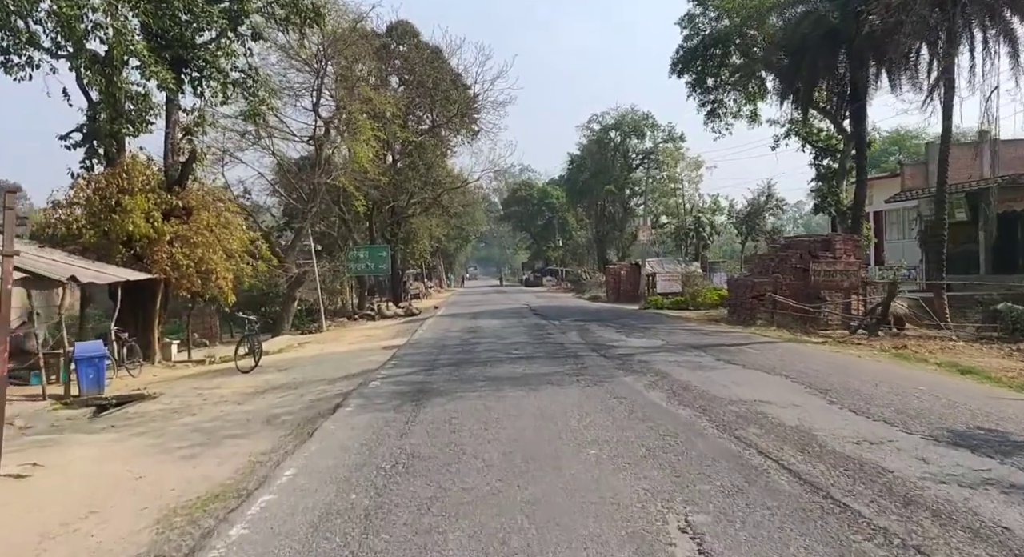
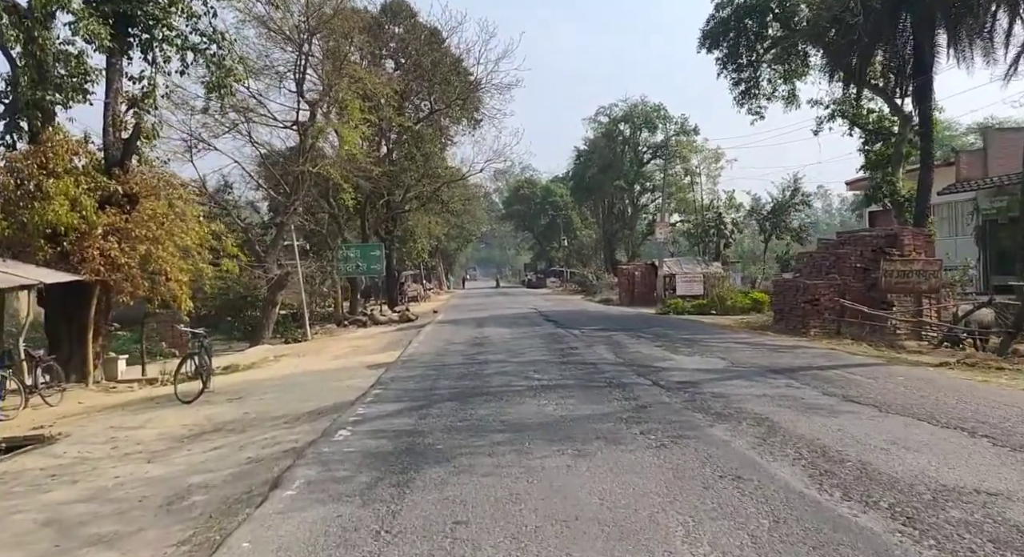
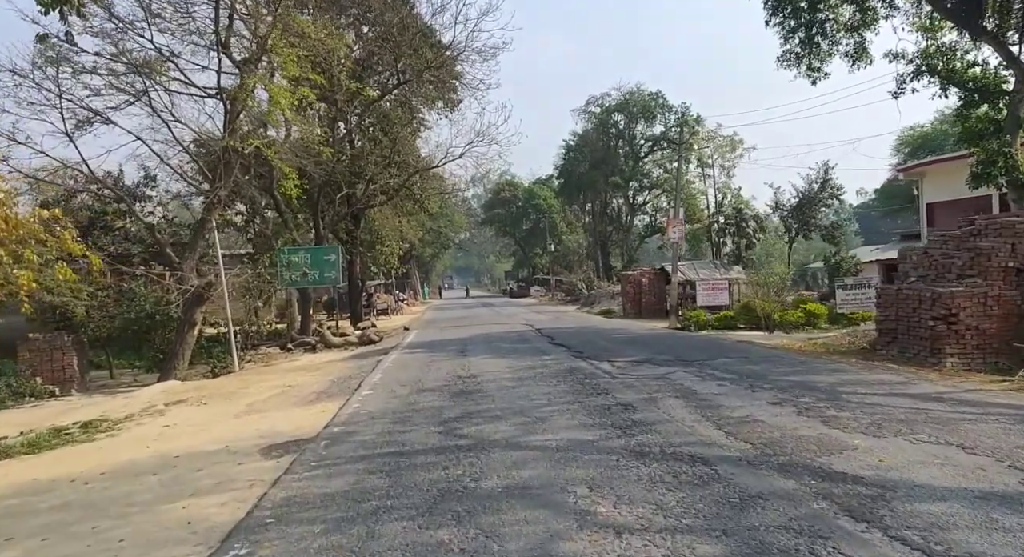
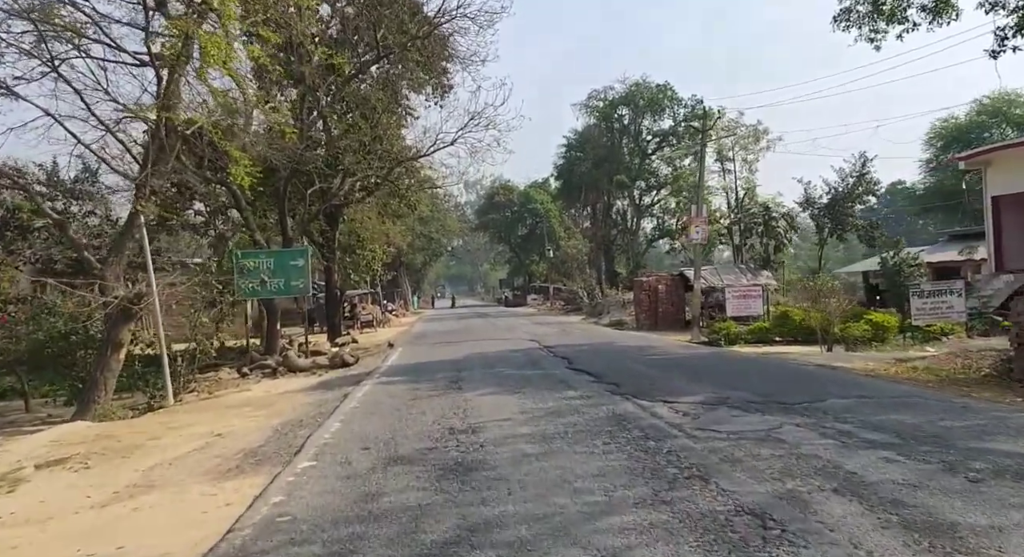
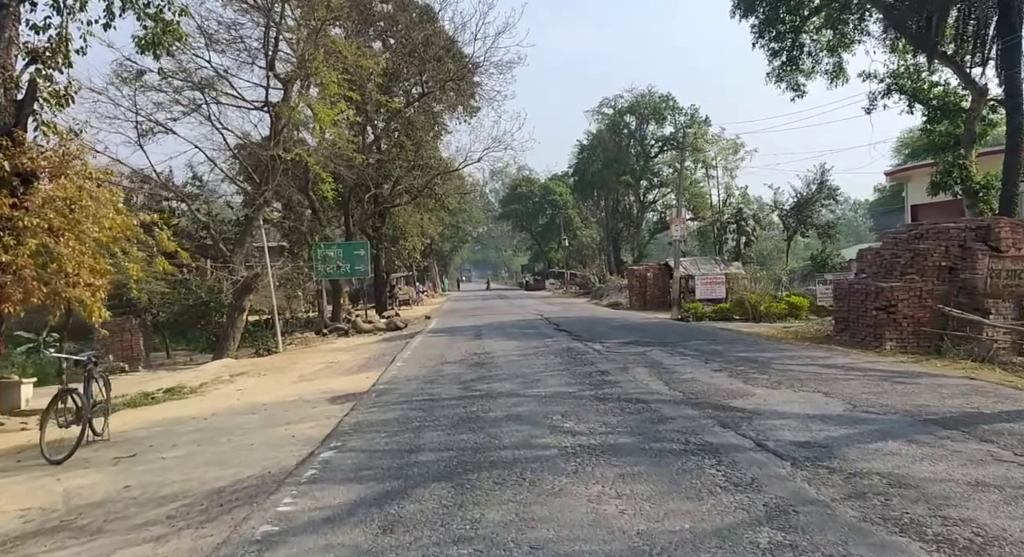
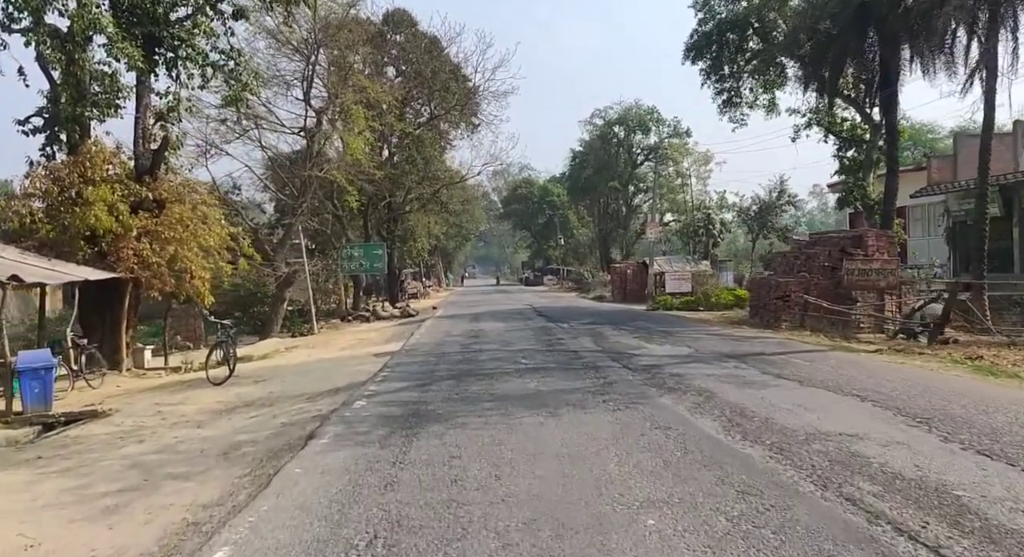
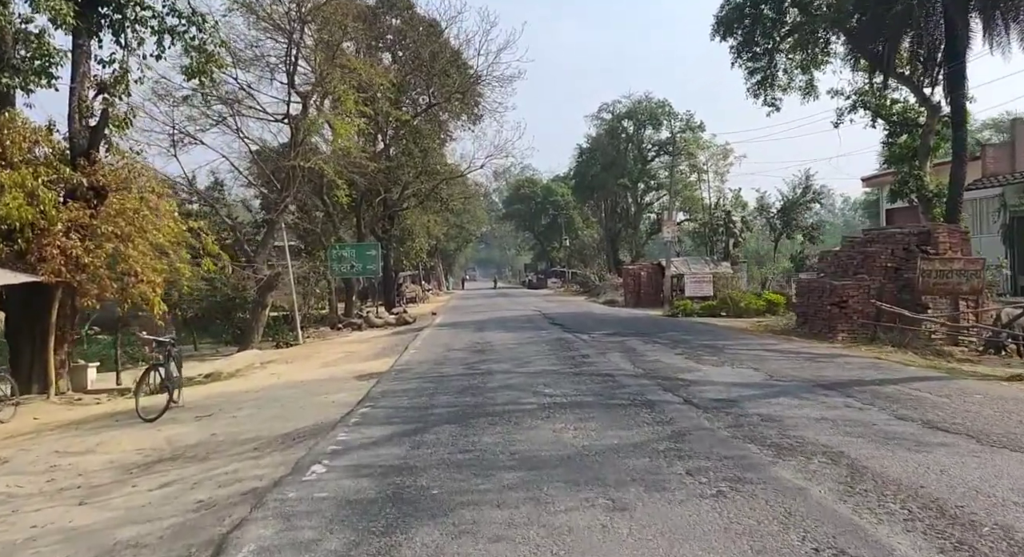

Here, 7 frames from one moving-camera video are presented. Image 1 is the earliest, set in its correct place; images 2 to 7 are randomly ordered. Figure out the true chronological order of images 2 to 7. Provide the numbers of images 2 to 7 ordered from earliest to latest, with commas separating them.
6, 2, 7, 5, 3, 4
